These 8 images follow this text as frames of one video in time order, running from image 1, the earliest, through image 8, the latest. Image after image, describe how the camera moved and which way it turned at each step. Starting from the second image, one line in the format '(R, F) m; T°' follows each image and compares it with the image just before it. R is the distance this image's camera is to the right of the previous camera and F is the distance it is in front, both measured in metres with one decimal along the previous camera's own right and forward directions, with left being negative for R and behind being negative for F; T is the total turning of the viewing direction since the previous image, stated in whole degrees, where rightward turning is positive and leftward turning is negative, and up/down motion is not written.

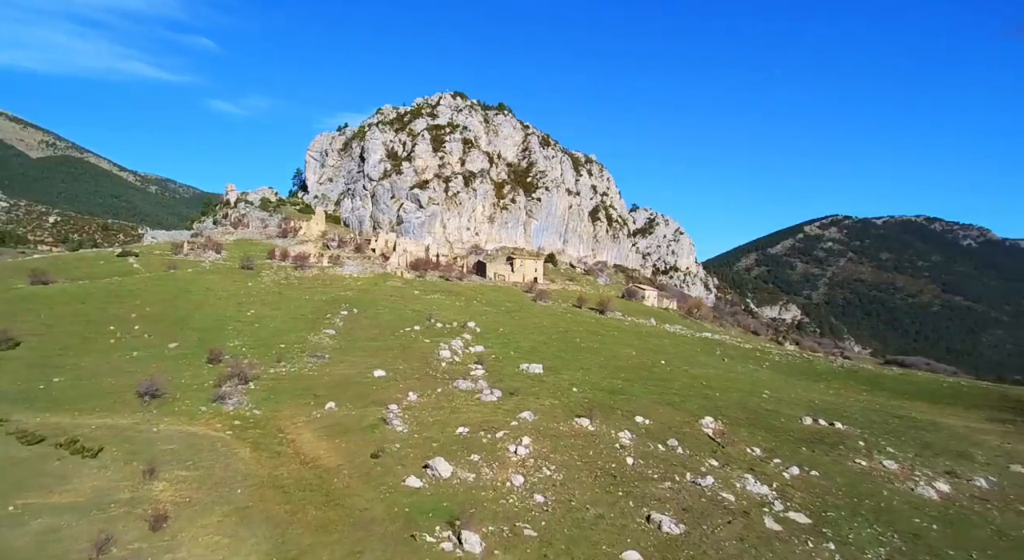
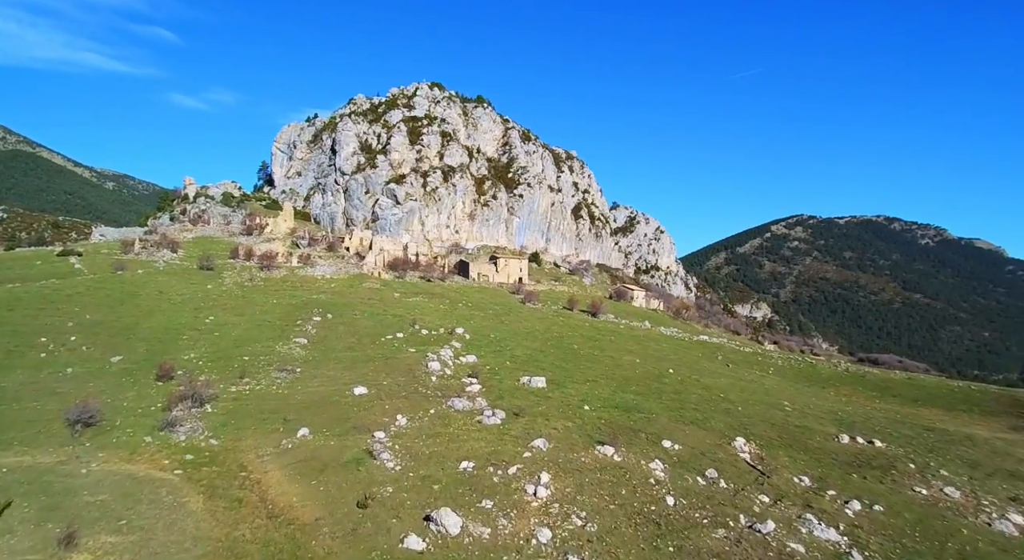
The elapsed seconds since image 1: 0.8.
(-1.4, +4.2) m; +3°
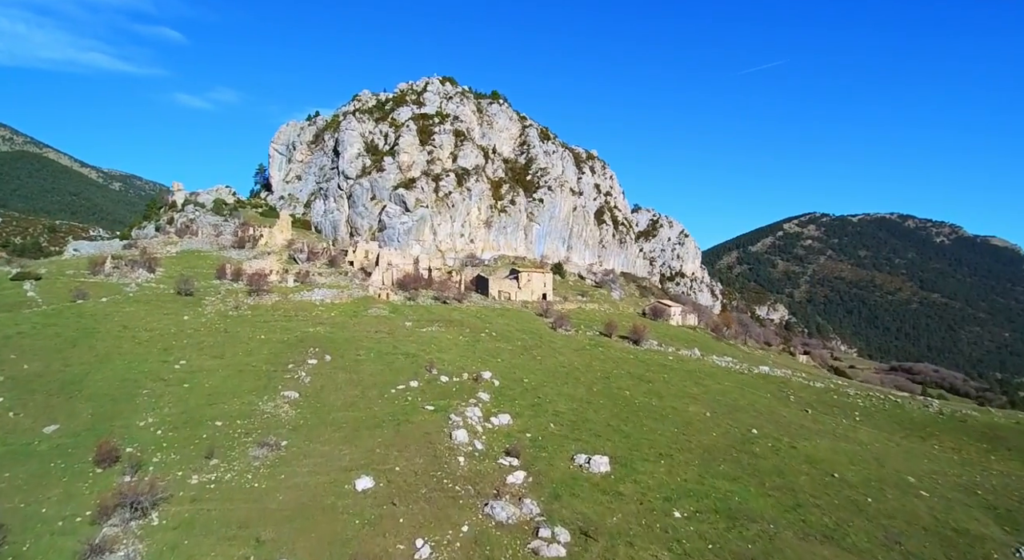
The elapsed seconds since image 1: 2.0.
(-1.7, +7.6) m; -1°
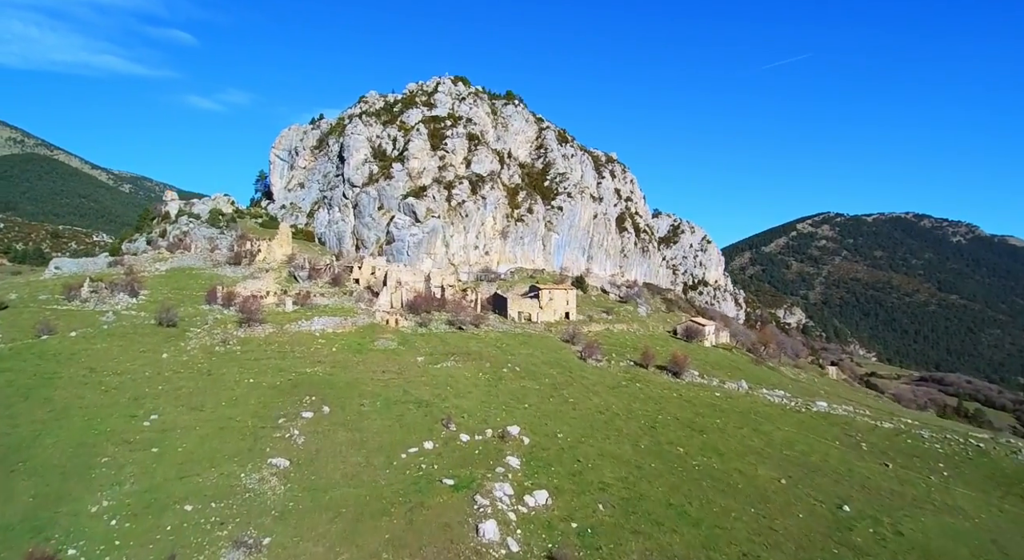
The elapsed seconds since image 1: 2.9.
(-1.1, +5.4) m; -1°
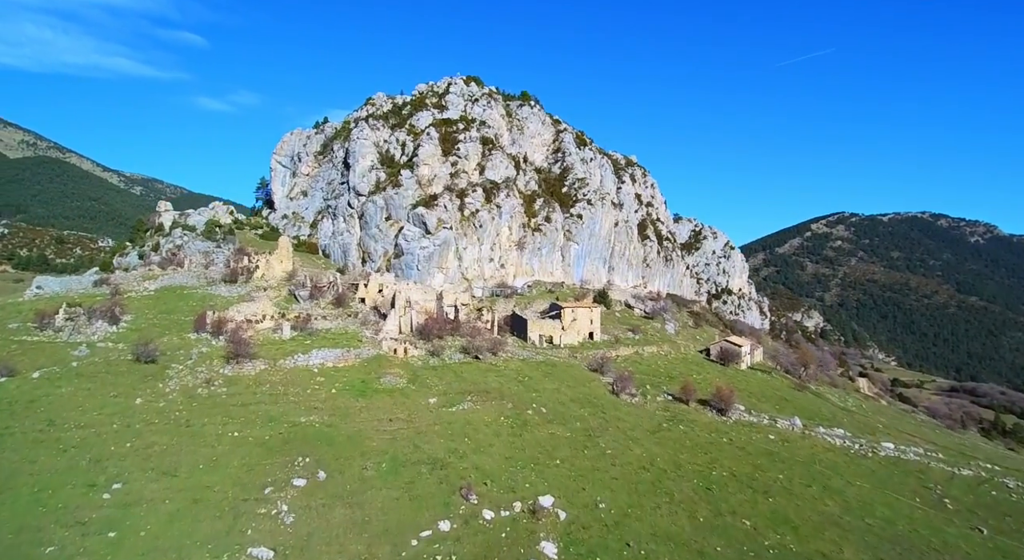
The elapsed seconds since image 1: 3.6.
(-0.8, +4.8) m; -1°
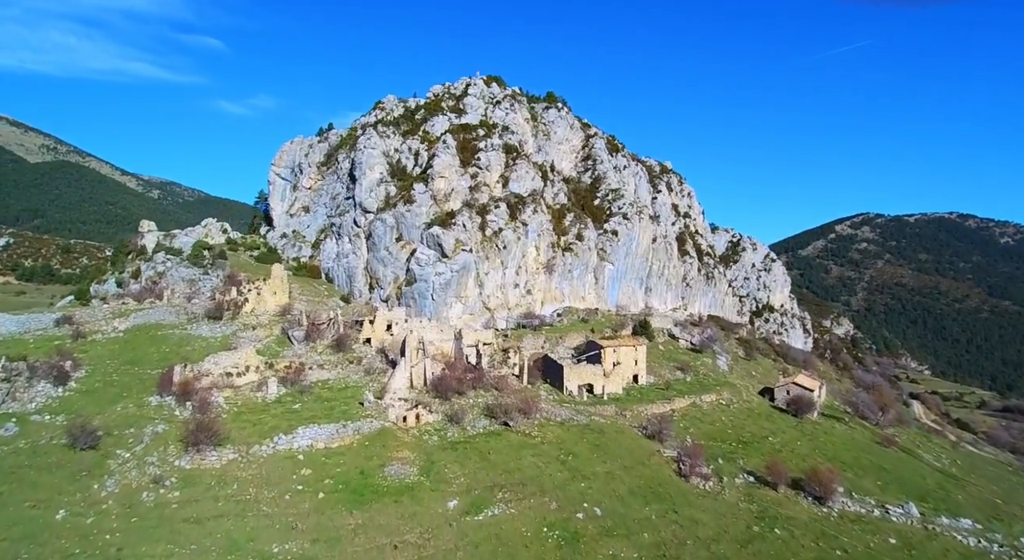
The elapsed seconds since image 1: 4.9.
(-1.2, +7.9) m; -1°
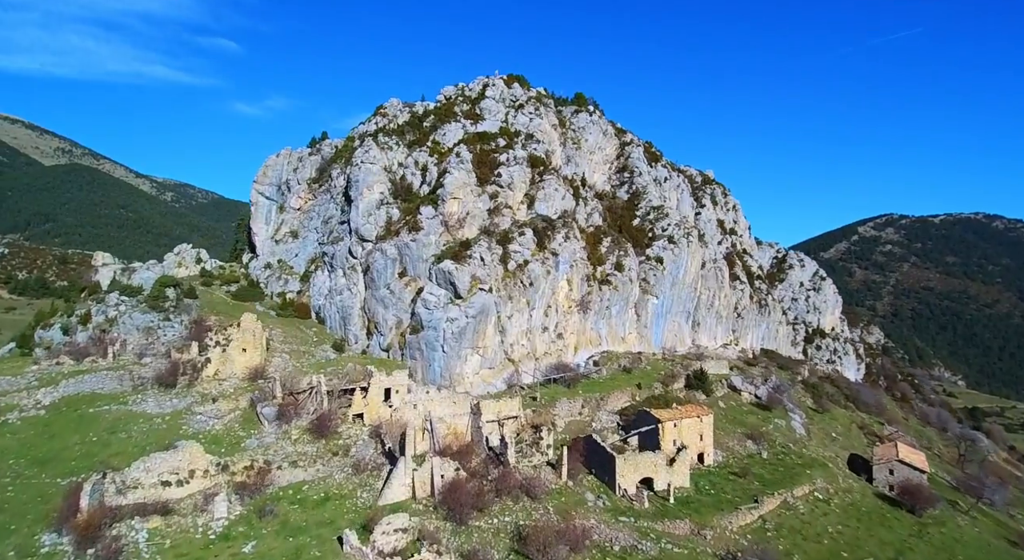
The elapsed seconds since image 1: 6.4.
(-1.1, +9.7) m; -1°
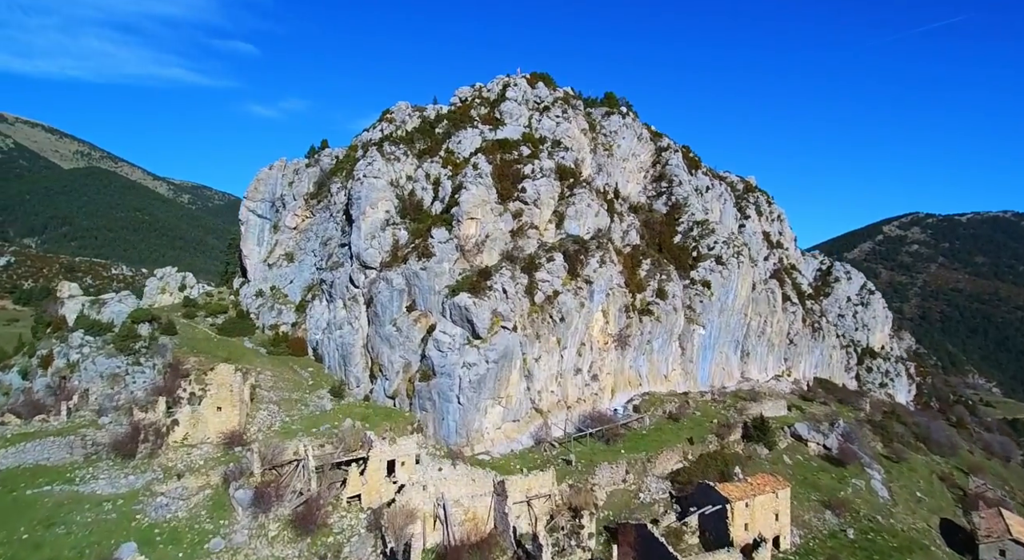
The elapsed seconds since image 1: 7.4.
(-0.8, +6.6) m; -1°
